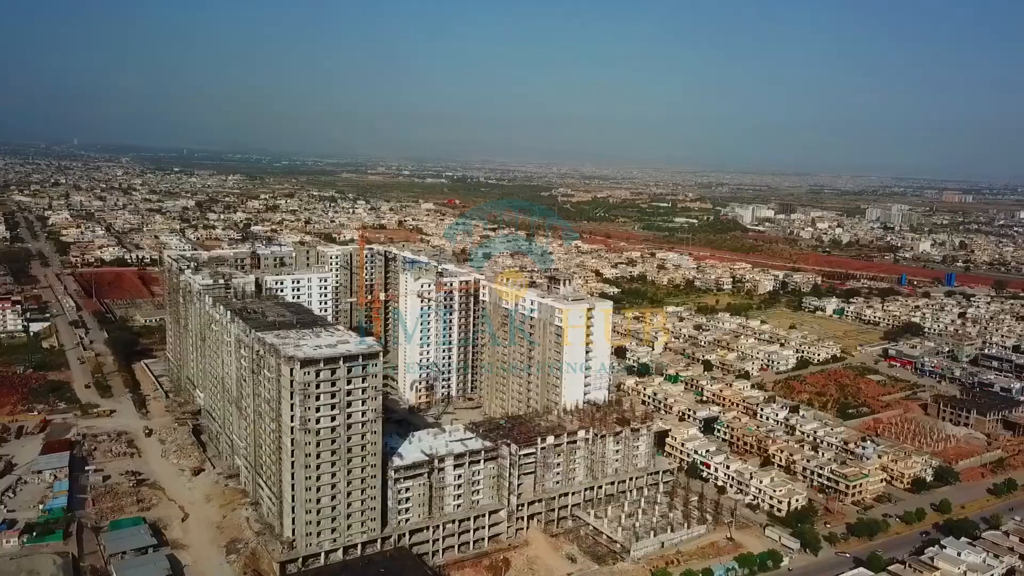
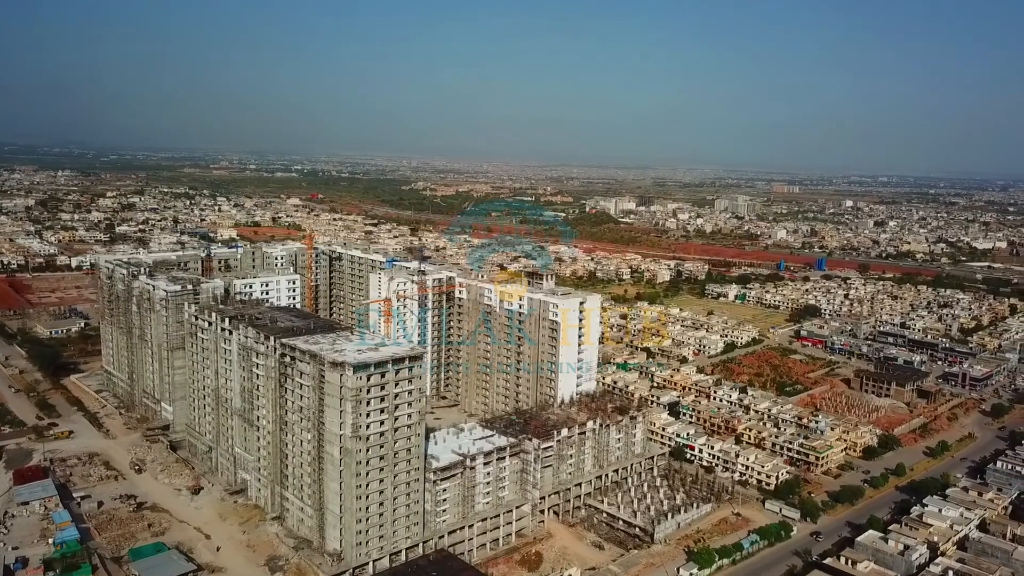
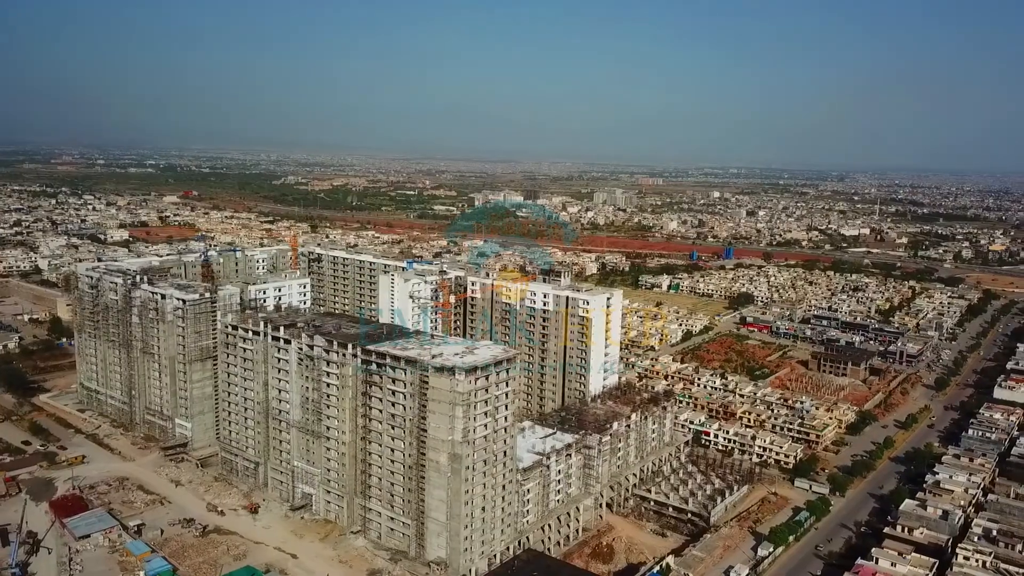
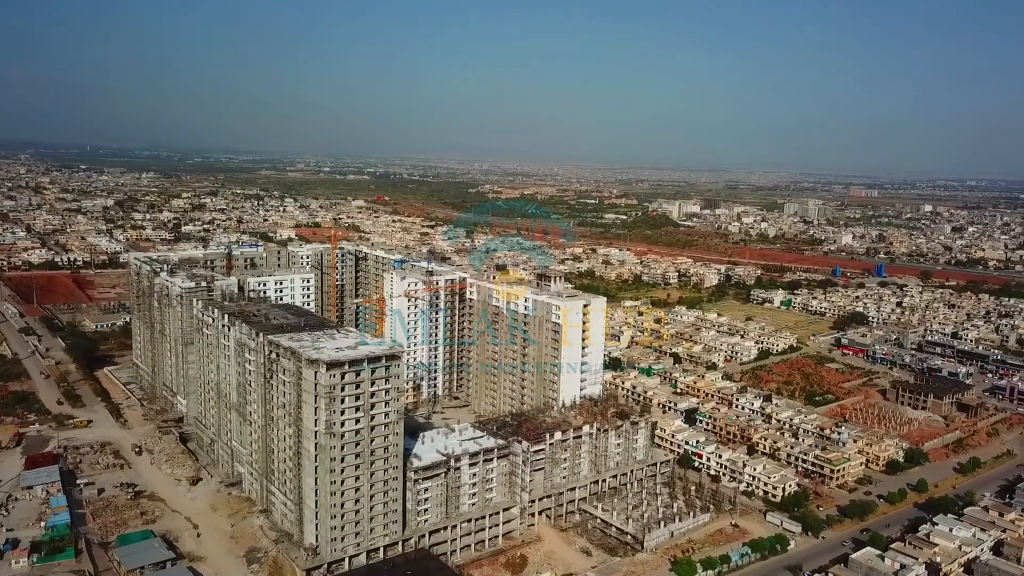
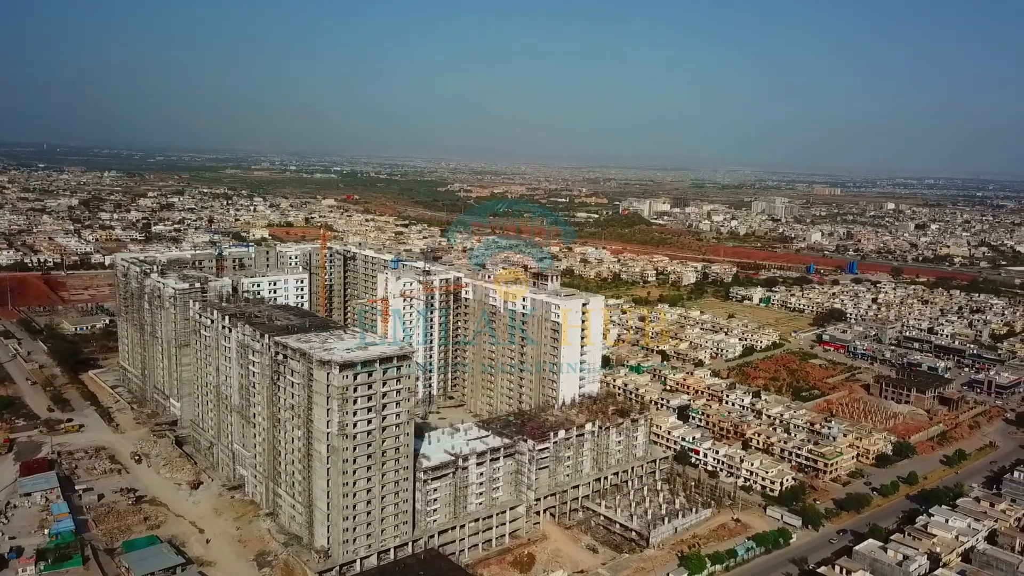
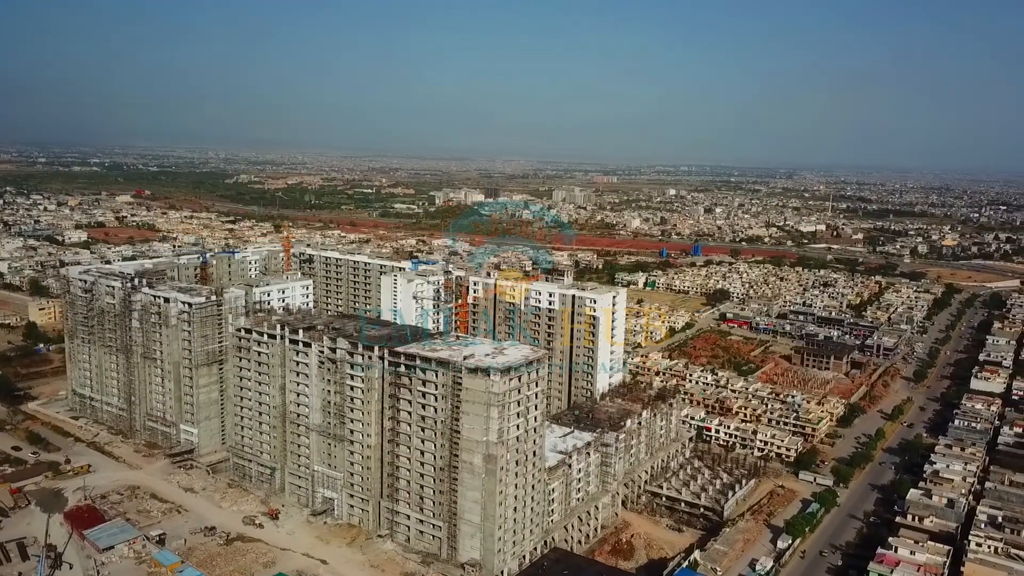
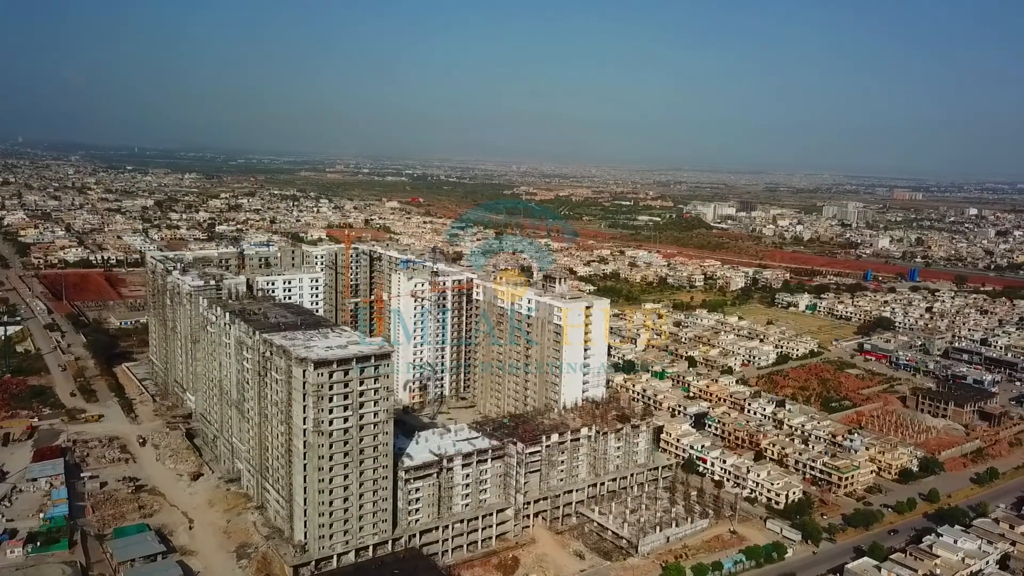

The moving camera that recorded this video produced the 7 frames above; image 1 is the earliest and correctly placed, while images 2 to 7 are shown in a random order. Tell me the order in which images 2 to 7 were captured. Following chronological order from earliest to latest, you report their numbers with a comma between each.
7, 4, 5, 2, 3, 6
